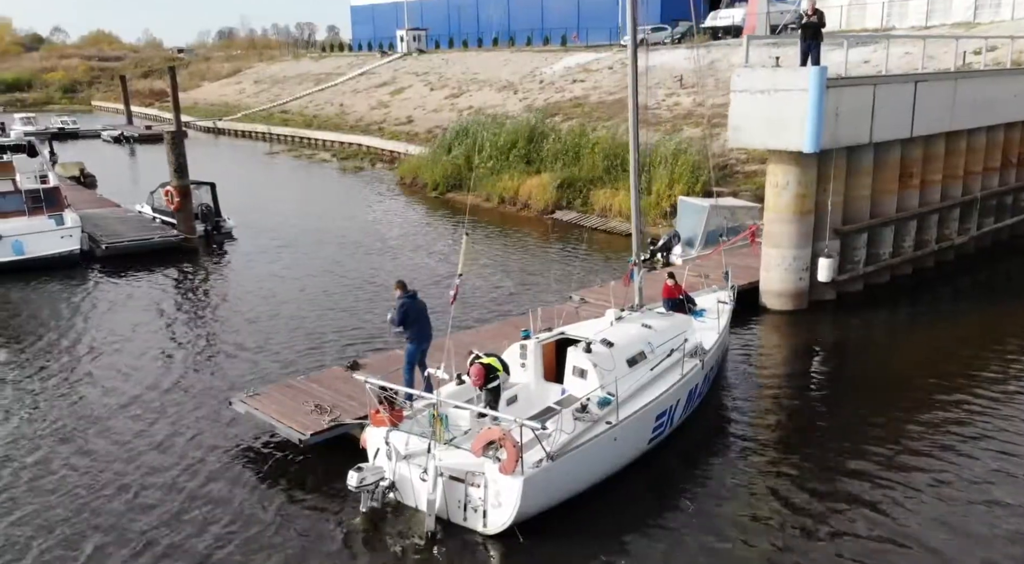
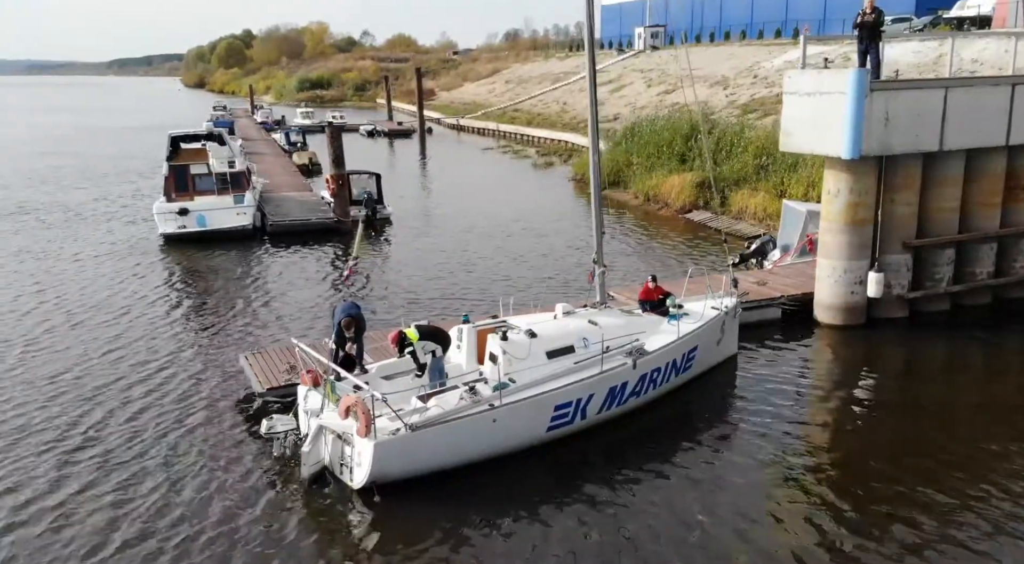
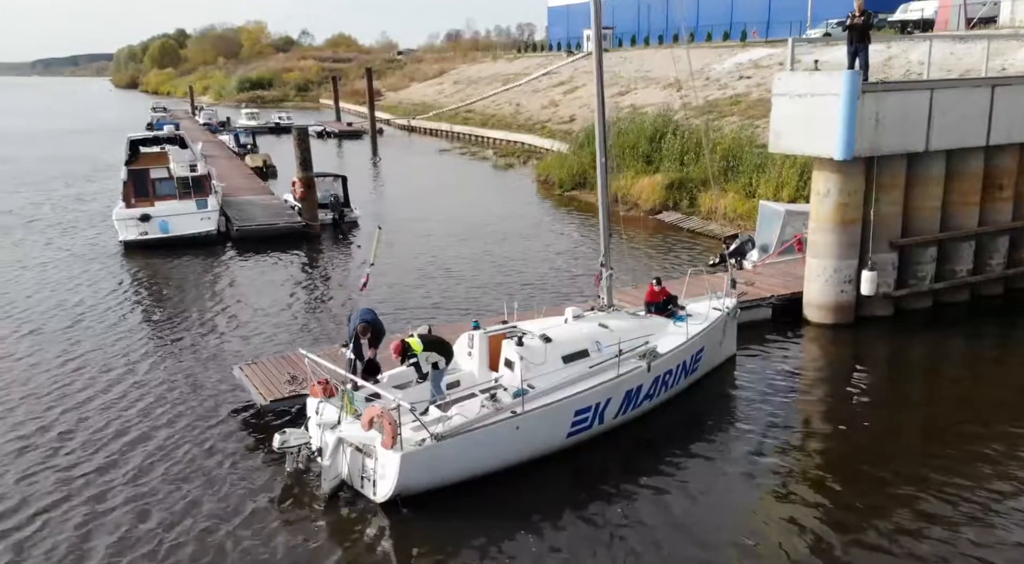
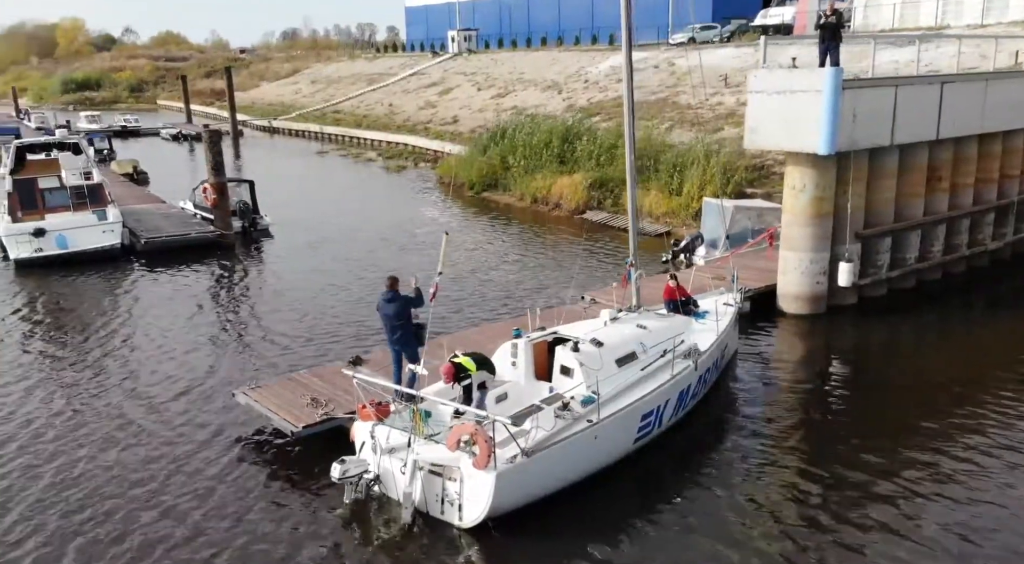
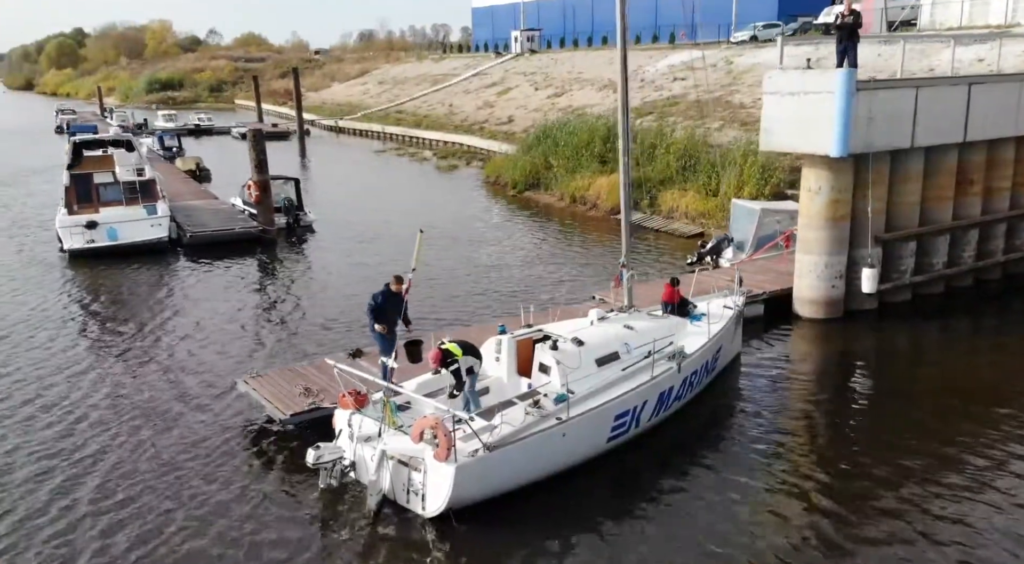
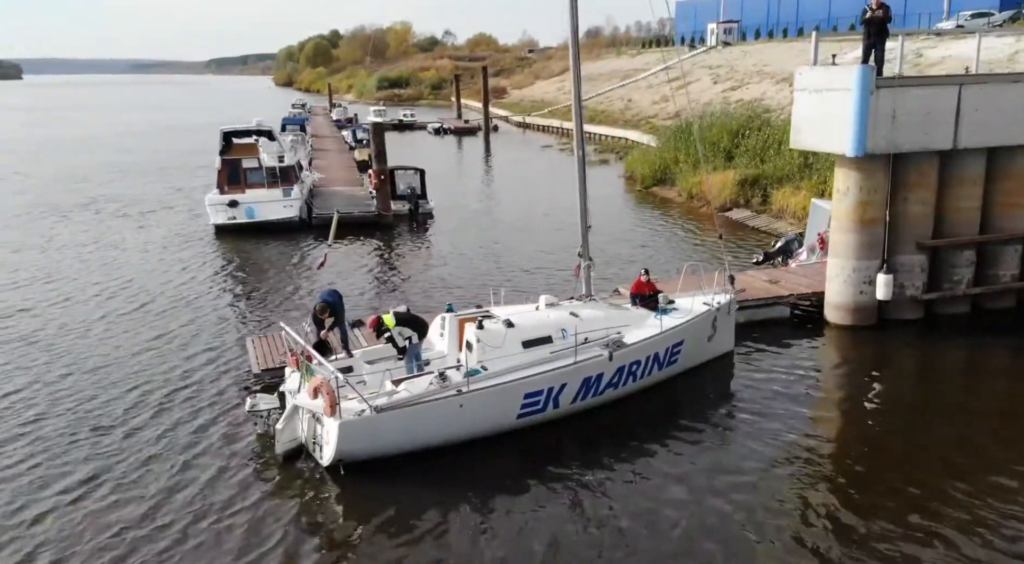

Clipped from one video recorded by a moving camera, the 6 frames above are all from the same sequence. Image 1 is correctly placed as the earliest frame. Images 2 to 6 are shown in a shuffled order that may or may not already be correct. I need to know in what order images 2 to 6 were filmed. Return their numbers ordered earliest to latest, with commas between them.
4, 5, 3, 2, 6
